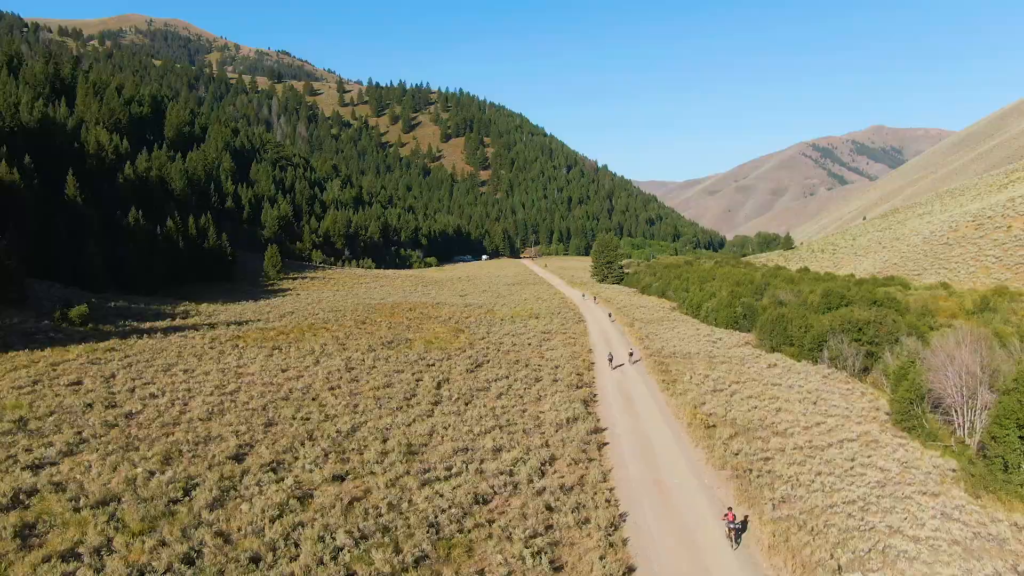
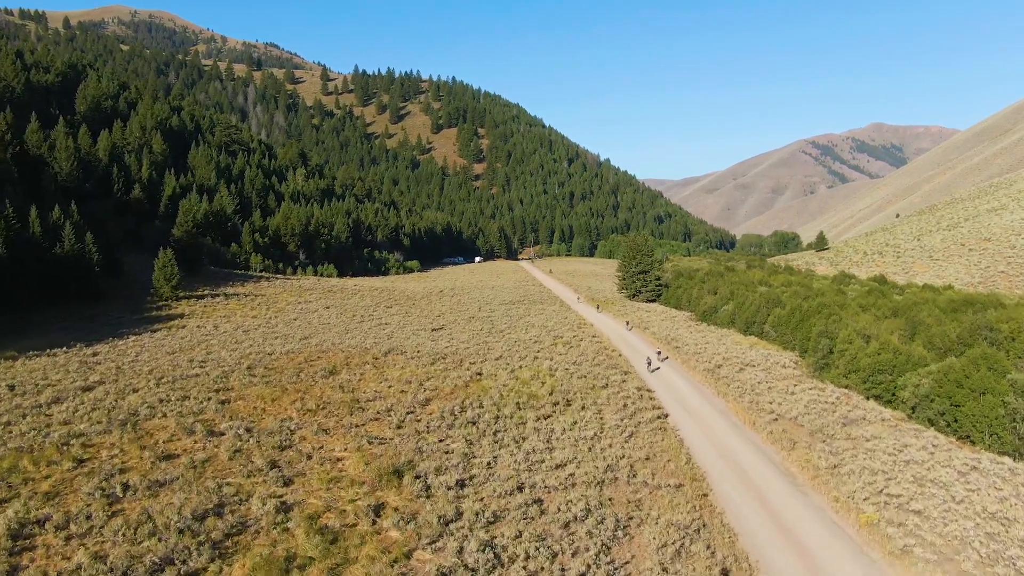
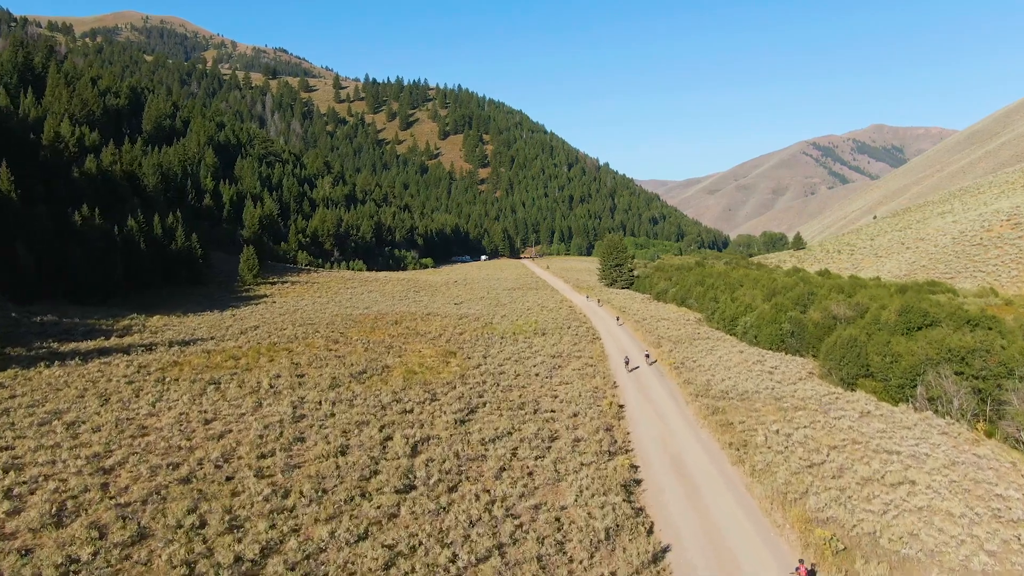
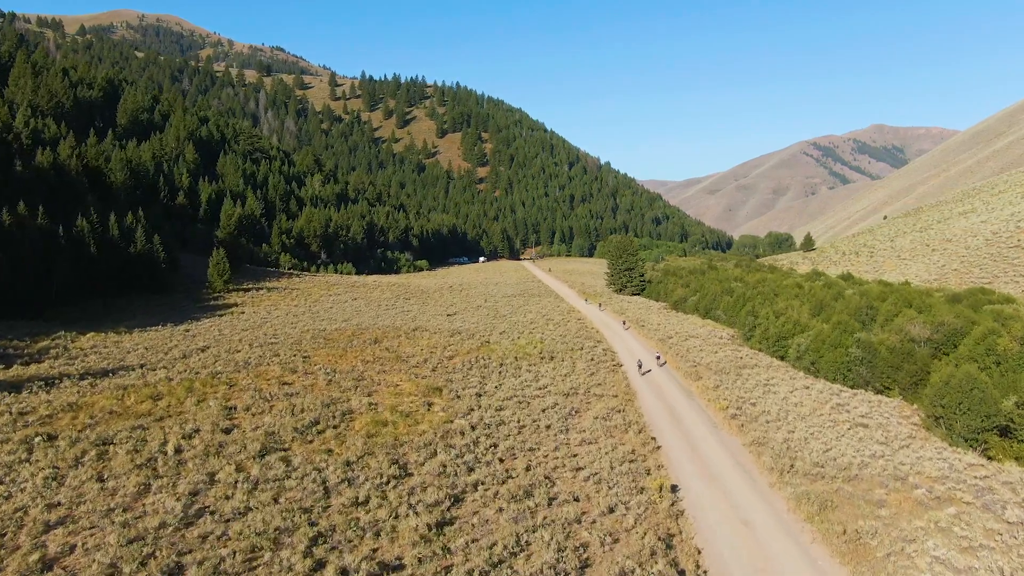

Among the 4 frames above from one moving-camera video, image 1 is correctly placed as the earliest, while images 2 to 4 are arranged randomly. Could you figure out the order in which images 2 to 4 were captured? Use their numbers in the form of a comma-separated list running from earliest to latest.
3, 4, 2
